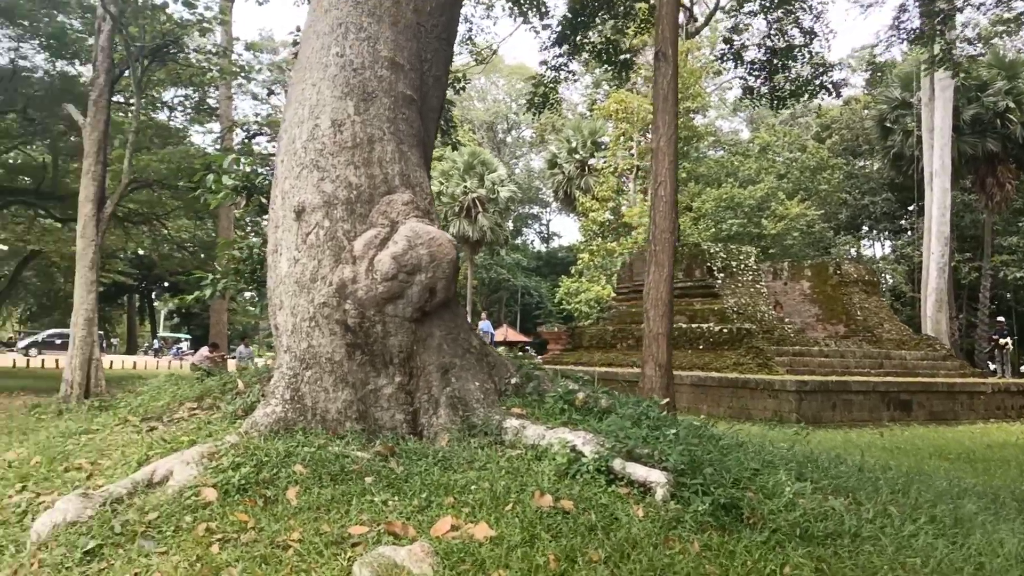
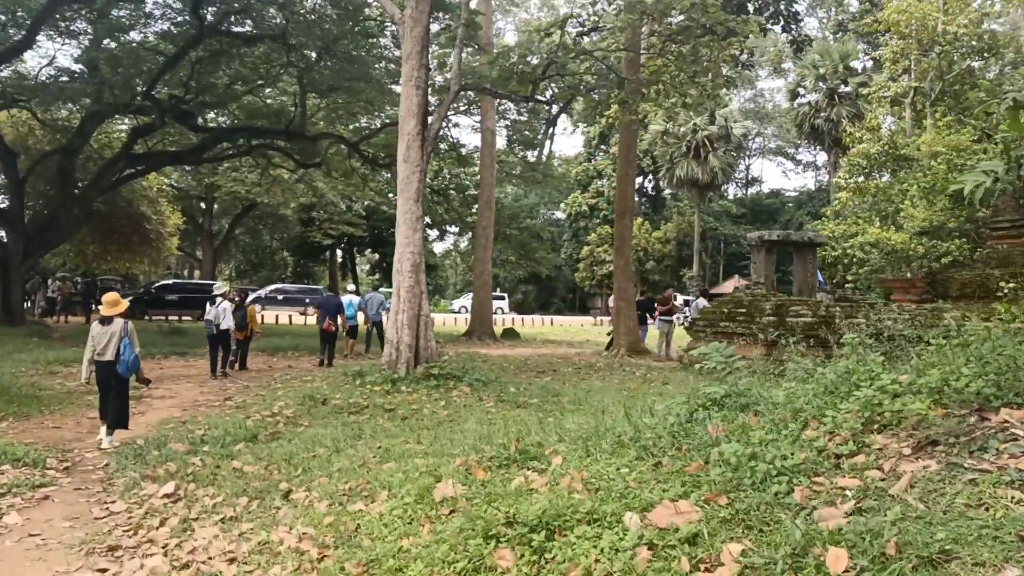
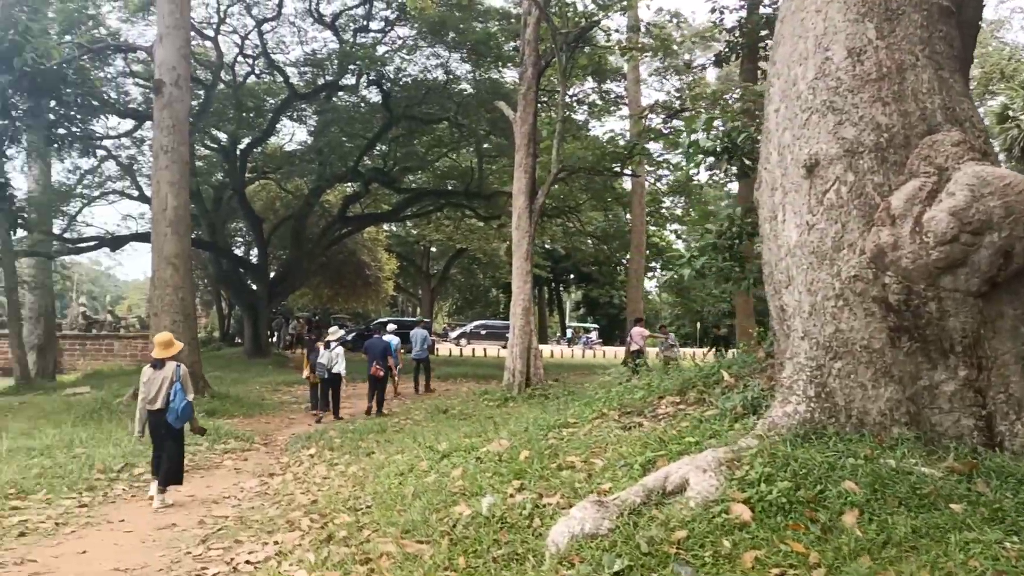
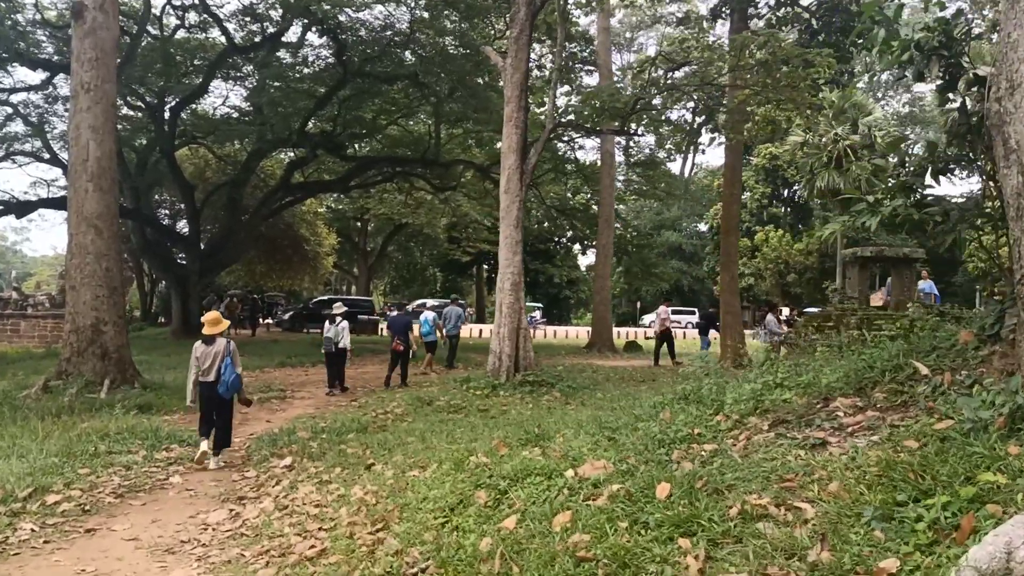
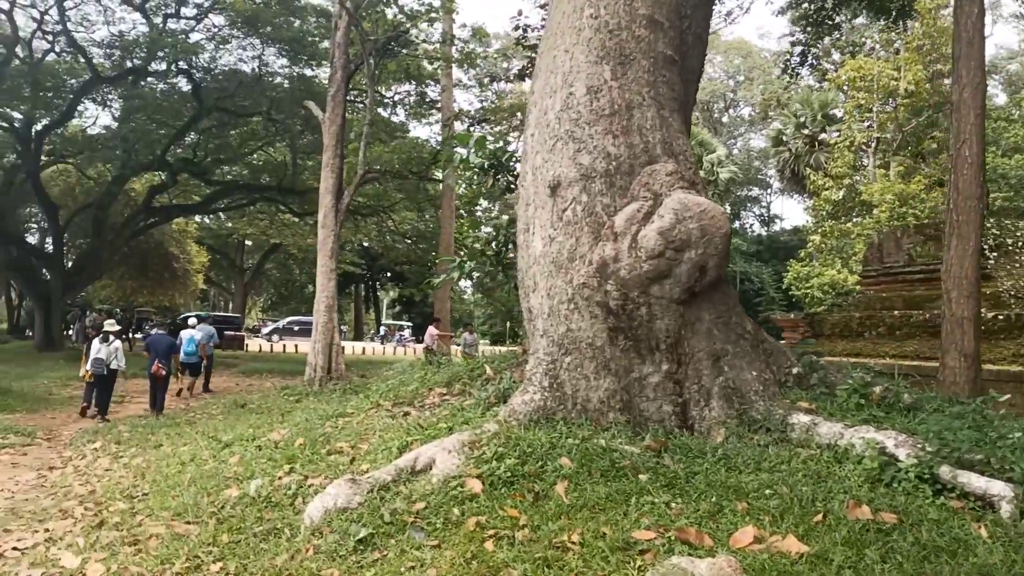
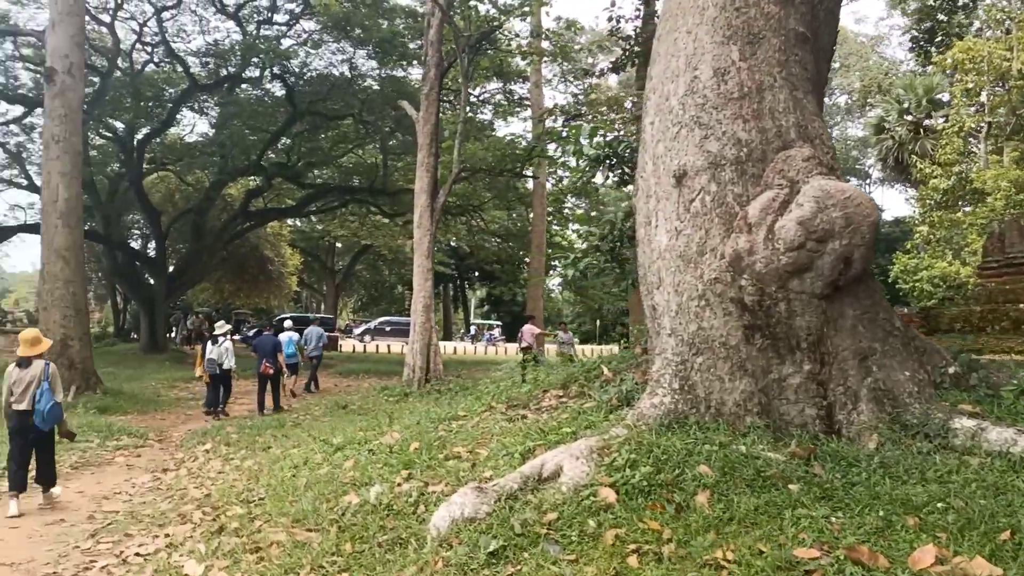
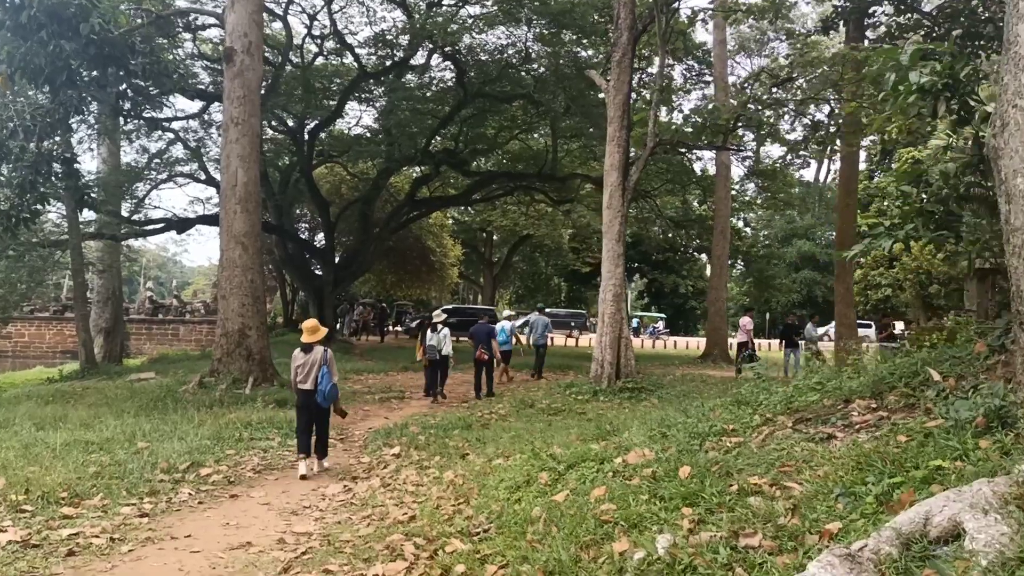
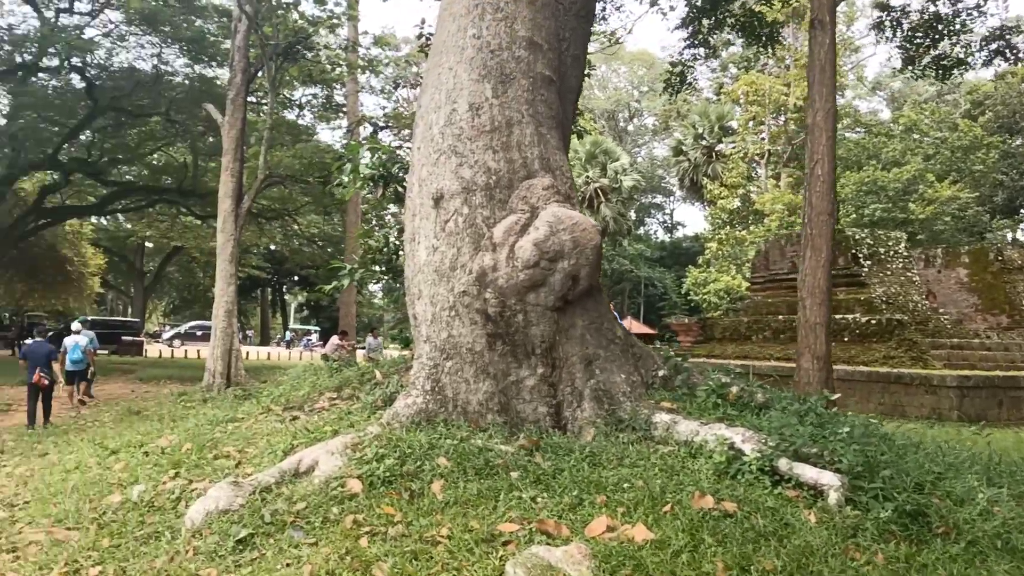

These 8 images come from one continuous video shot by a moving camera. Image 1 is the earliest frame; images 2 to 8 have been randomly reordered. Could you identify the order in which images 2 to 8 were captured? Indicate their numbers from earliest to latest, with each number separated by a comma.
8, 5, 6, 3, 7, 4, 2
